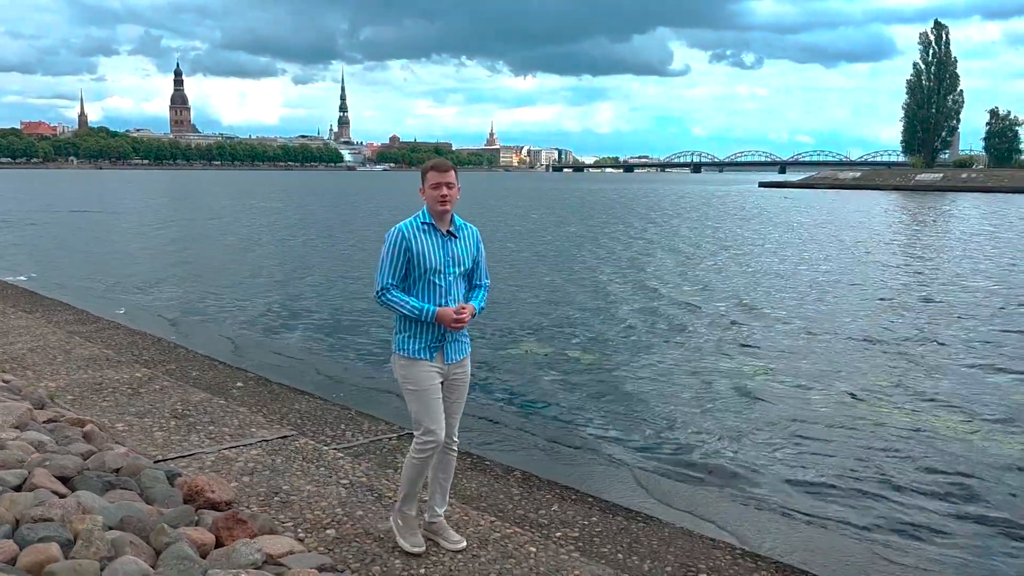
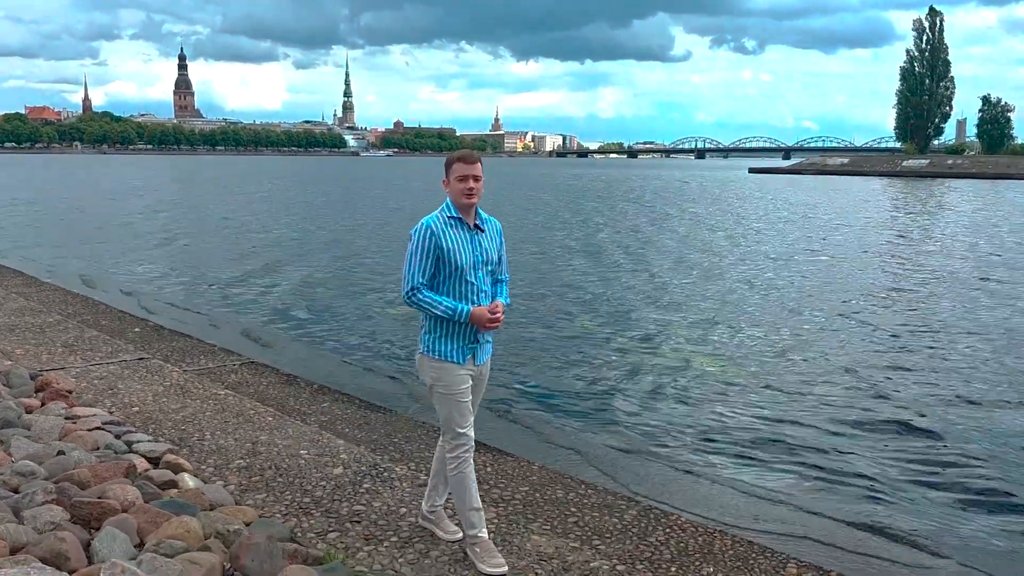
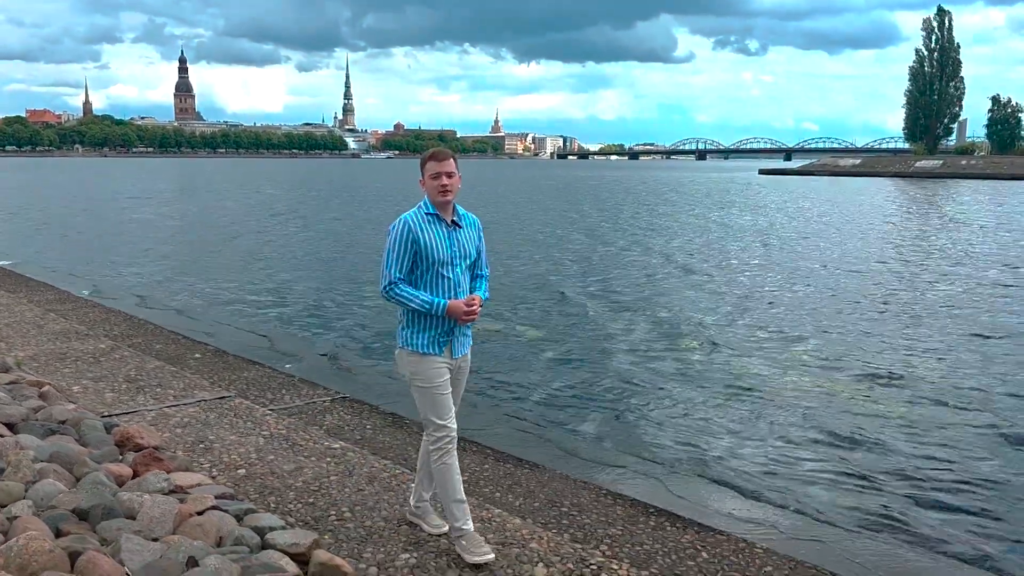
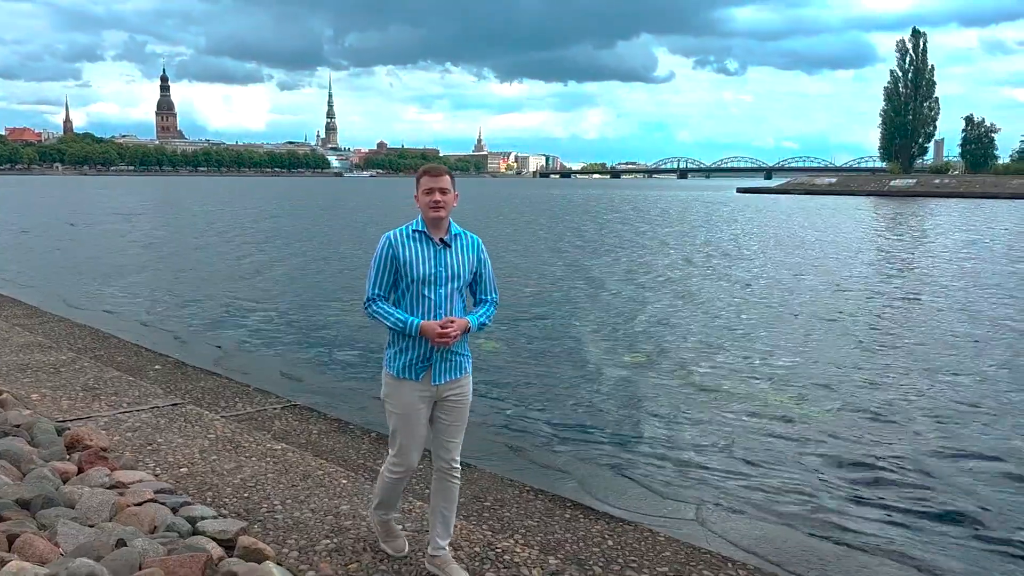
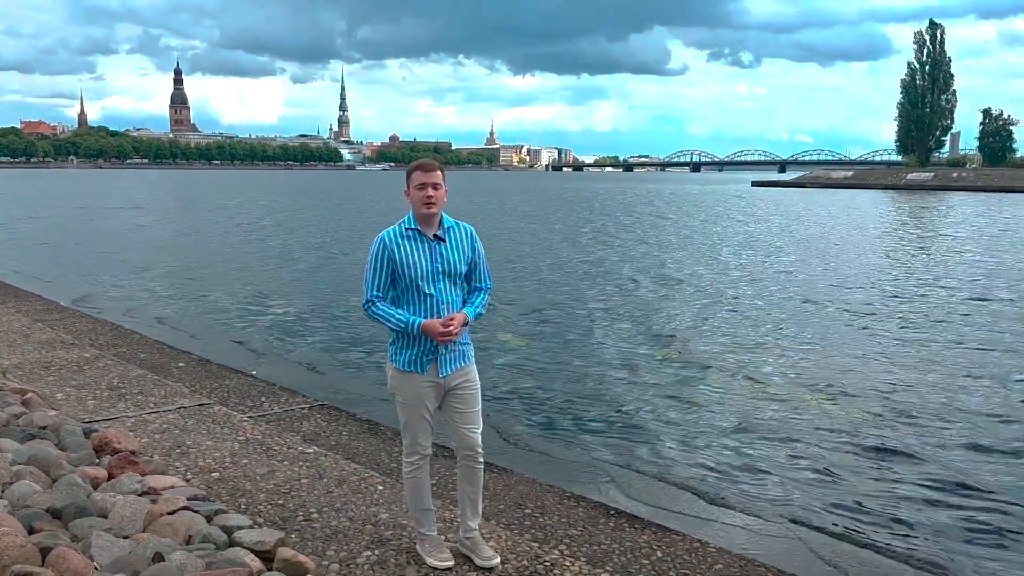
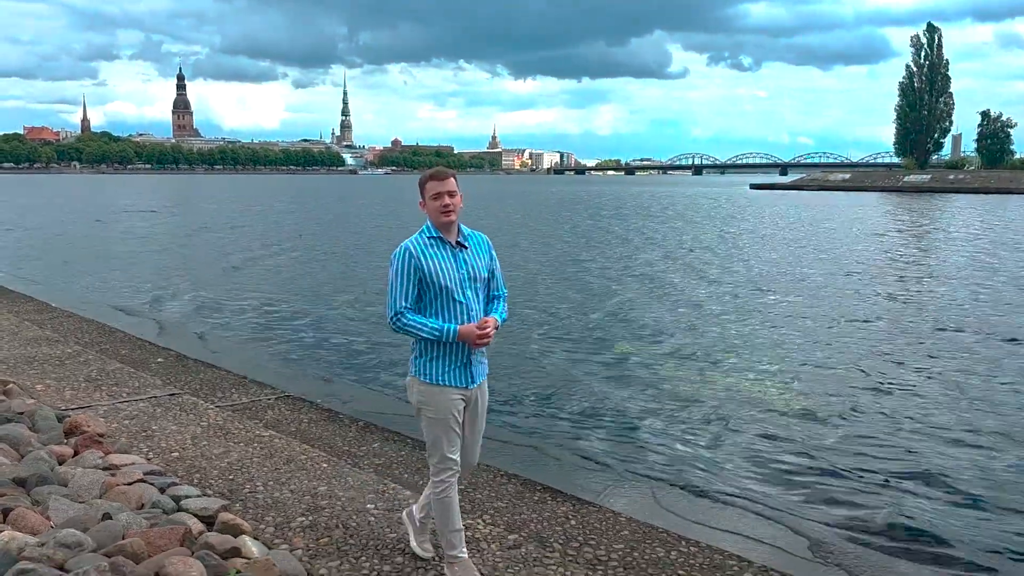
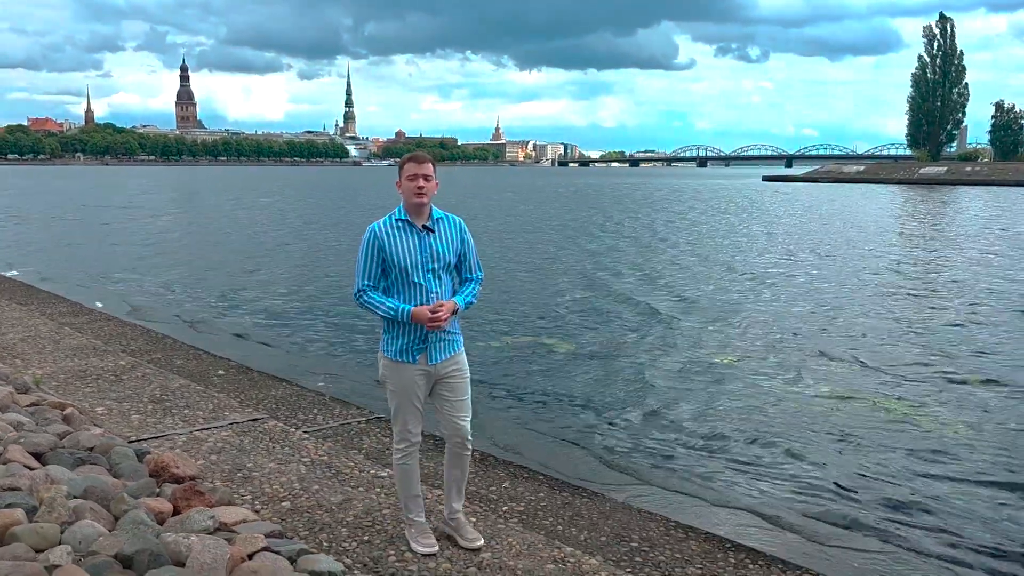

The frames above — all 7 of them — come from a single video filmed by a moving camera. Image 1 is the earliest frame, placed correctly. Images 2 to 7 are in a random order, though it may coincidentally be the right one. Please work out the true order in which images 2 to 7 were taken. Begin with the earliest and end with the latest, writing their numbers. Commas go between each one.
7, 3, 5, 4, 6, 2
